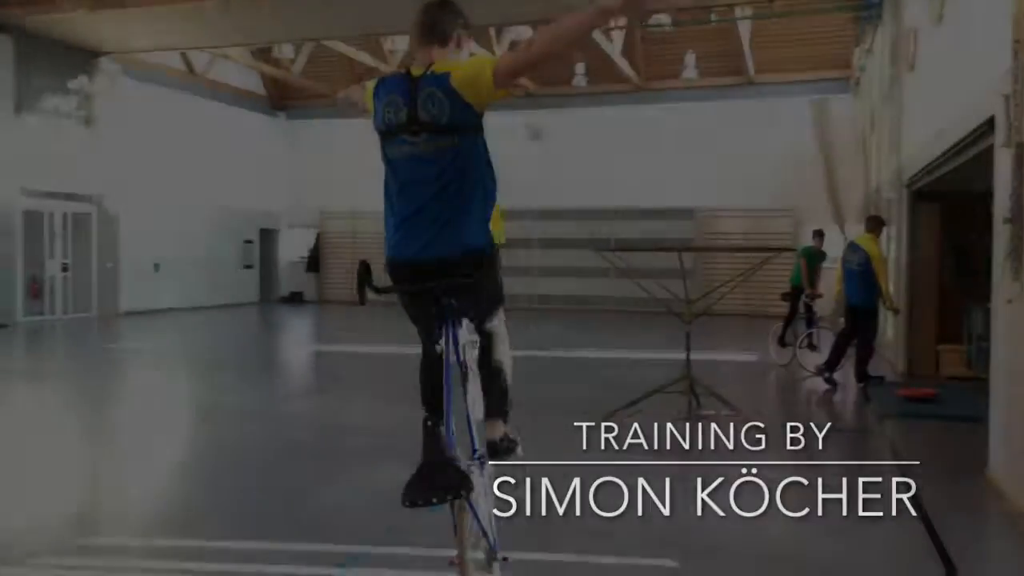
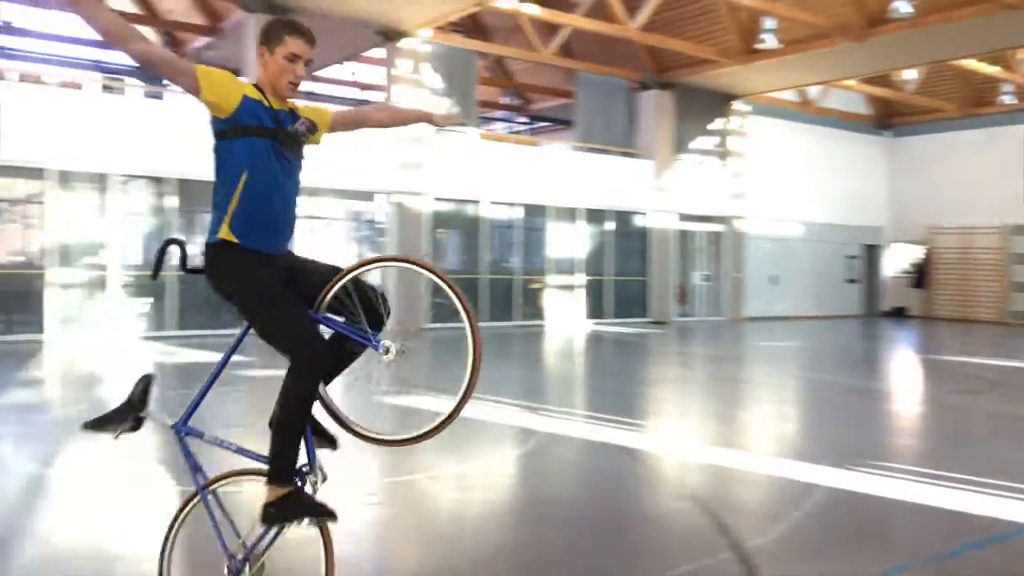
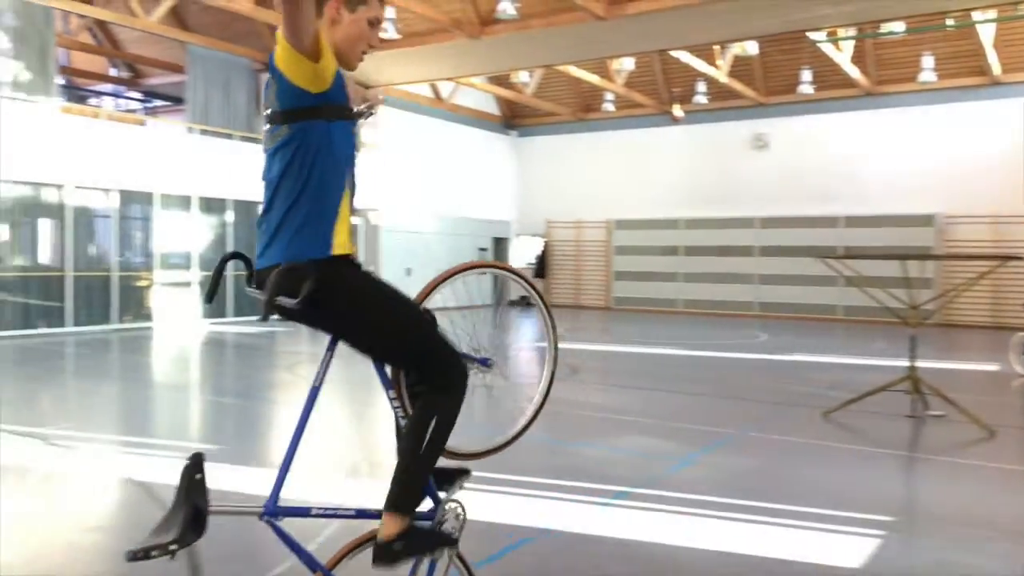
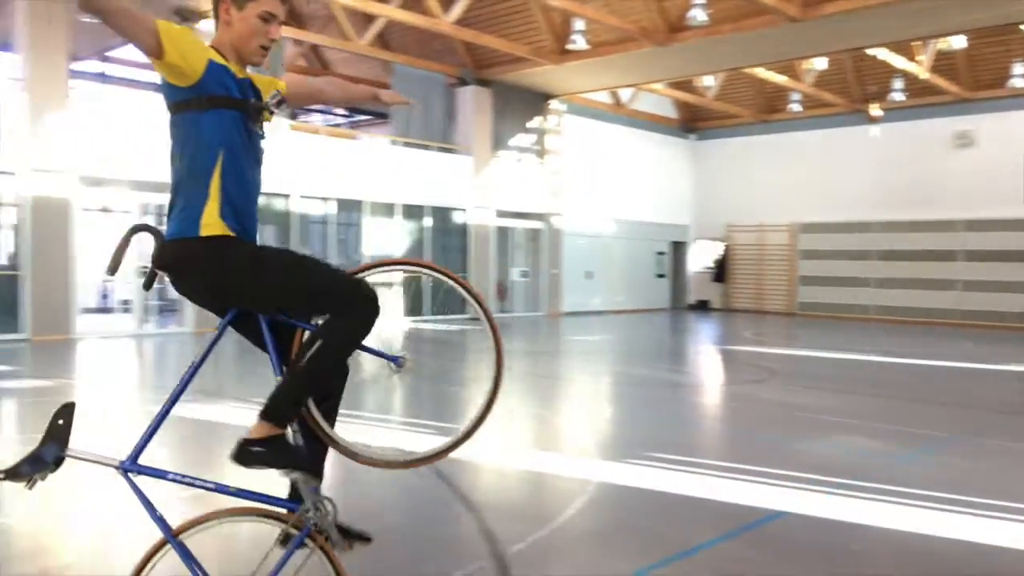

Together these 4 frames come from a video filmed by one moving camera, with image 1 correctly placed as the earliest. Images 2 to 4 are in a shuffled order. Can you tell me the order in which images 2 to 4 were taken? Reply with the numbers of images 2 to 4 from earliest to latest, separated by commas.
3, 4, 2
